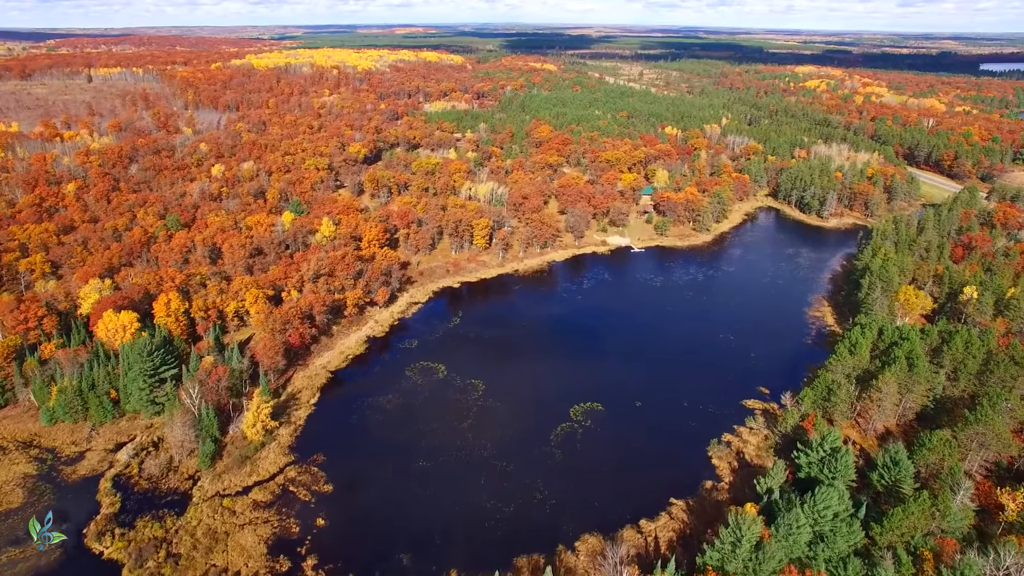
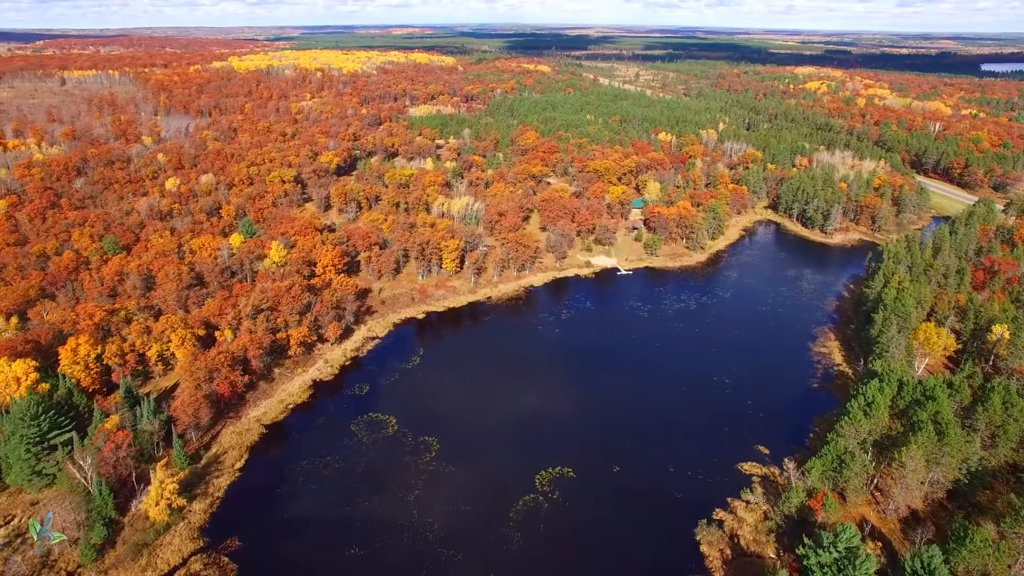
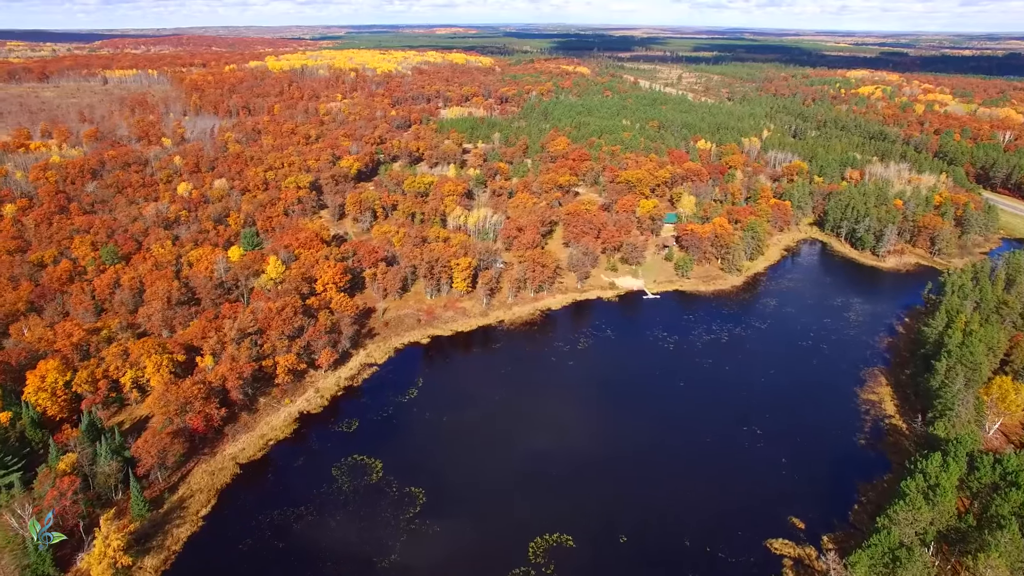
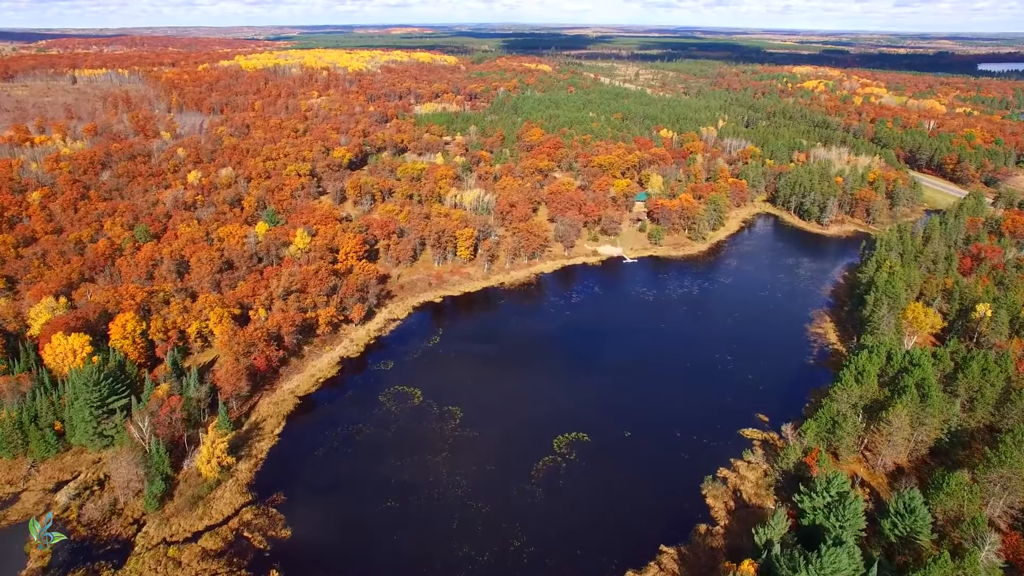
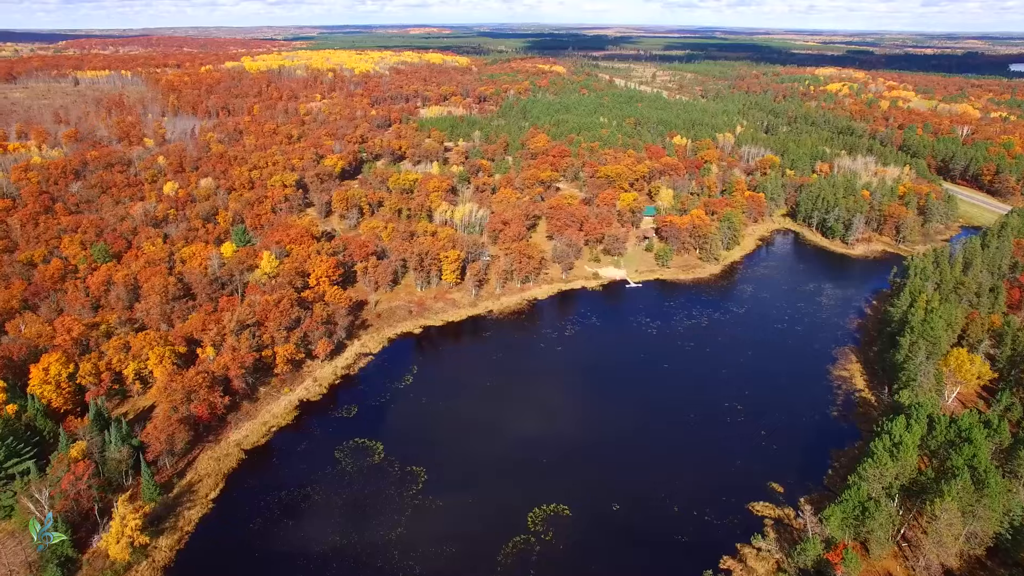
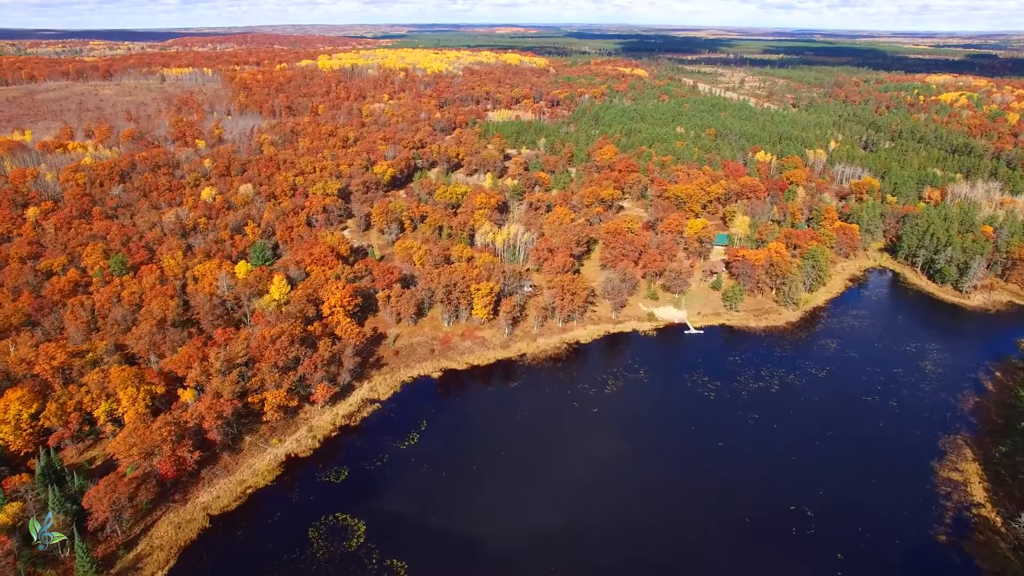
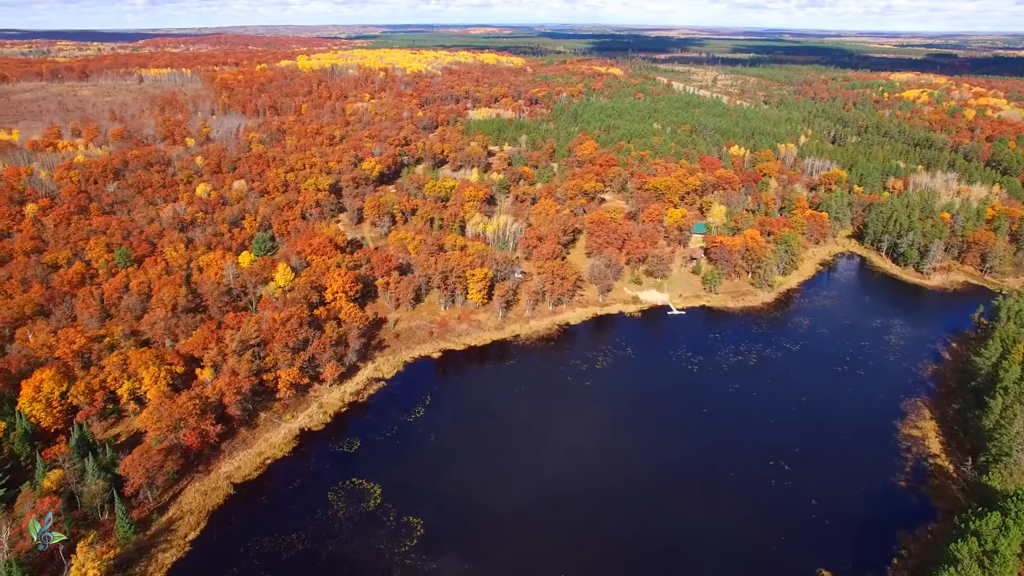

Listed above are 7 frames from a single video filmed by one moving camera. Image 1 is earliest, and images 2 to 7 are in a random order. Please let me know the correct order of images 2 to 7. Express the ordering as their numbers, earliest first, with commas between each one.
4, 2, 5, 3, 7, 6
